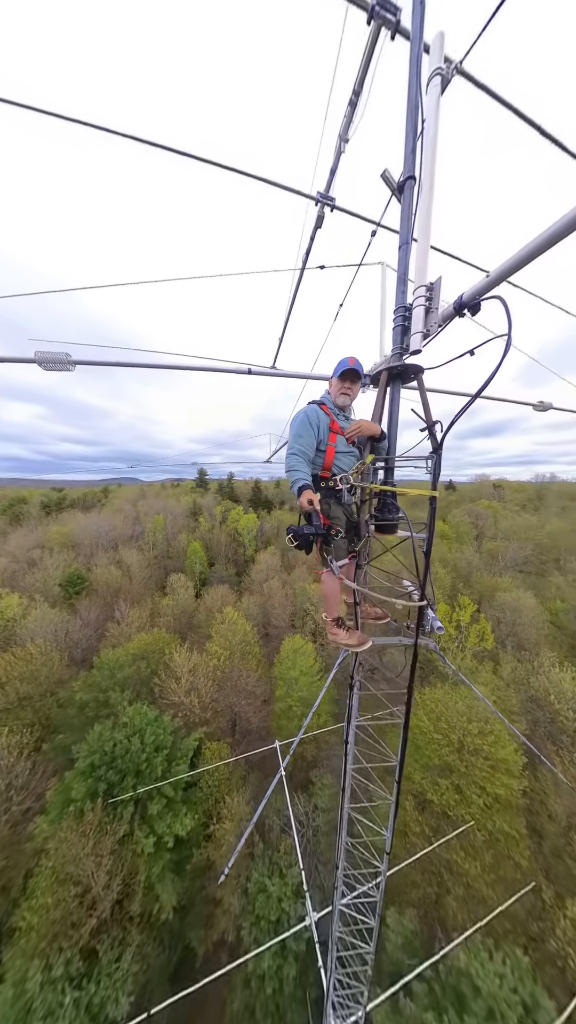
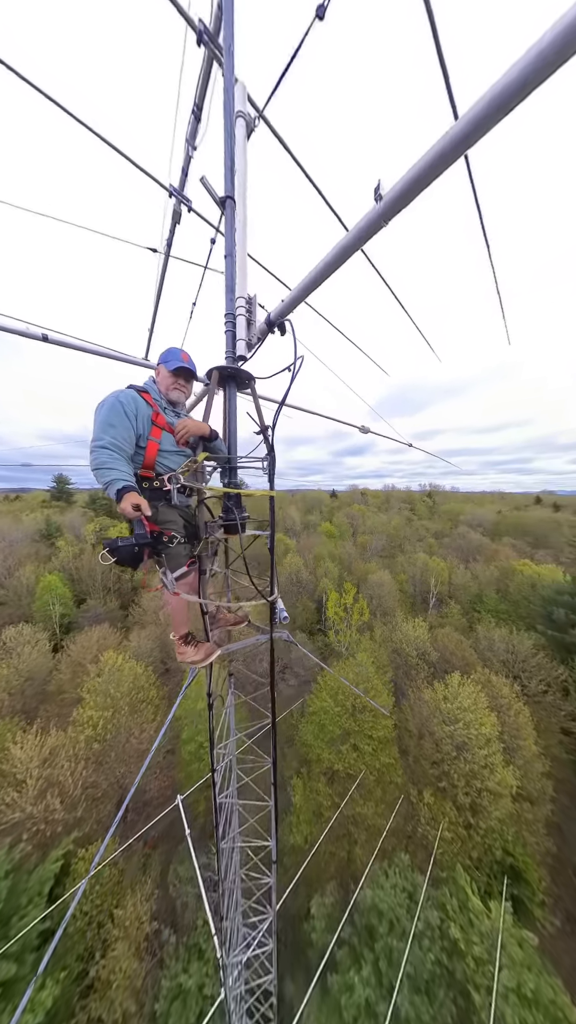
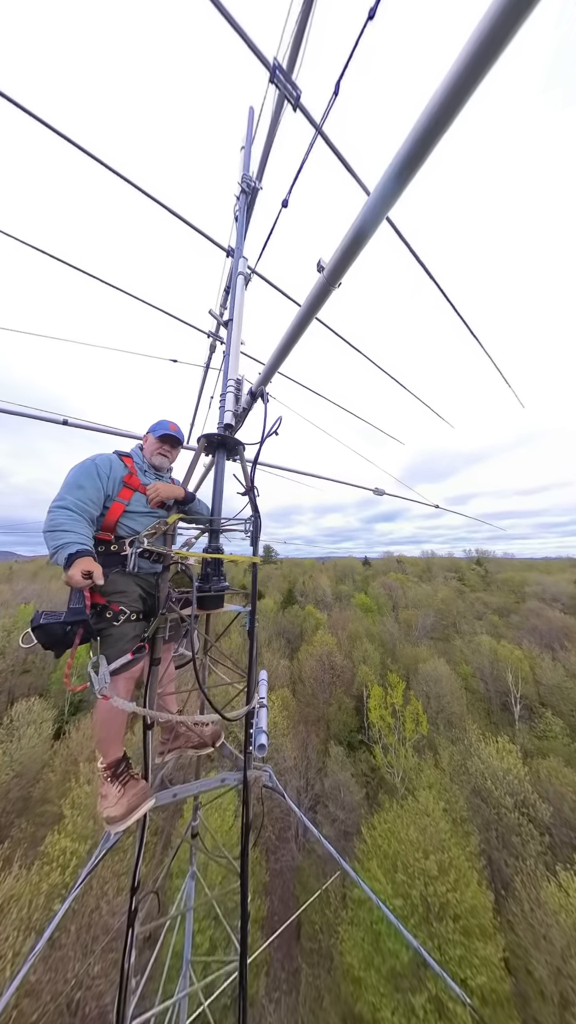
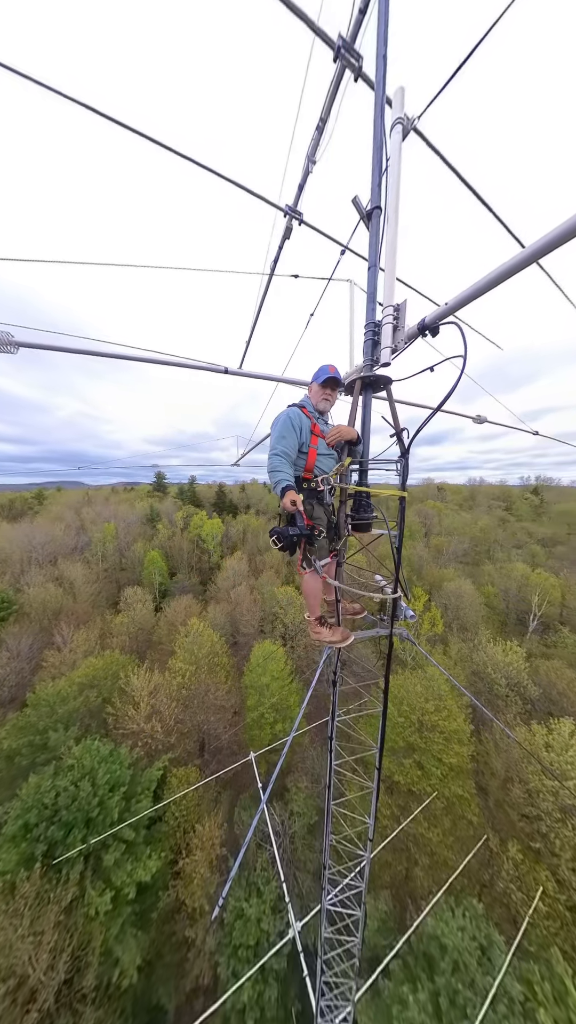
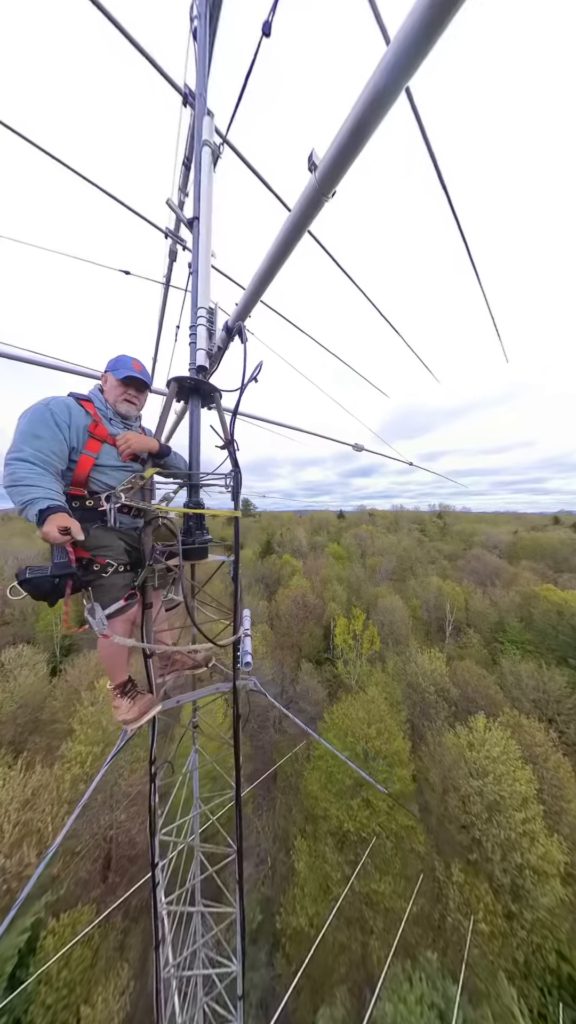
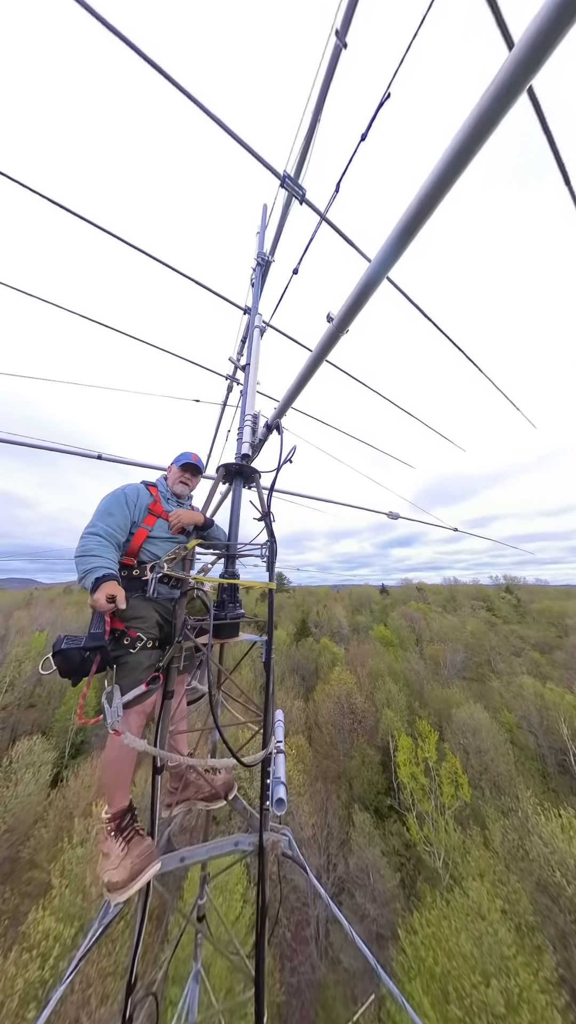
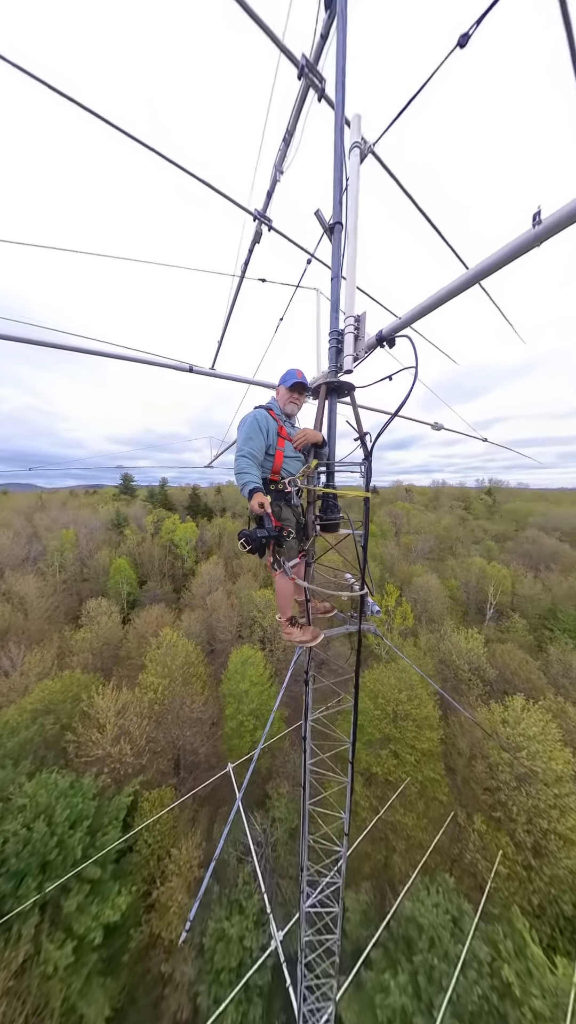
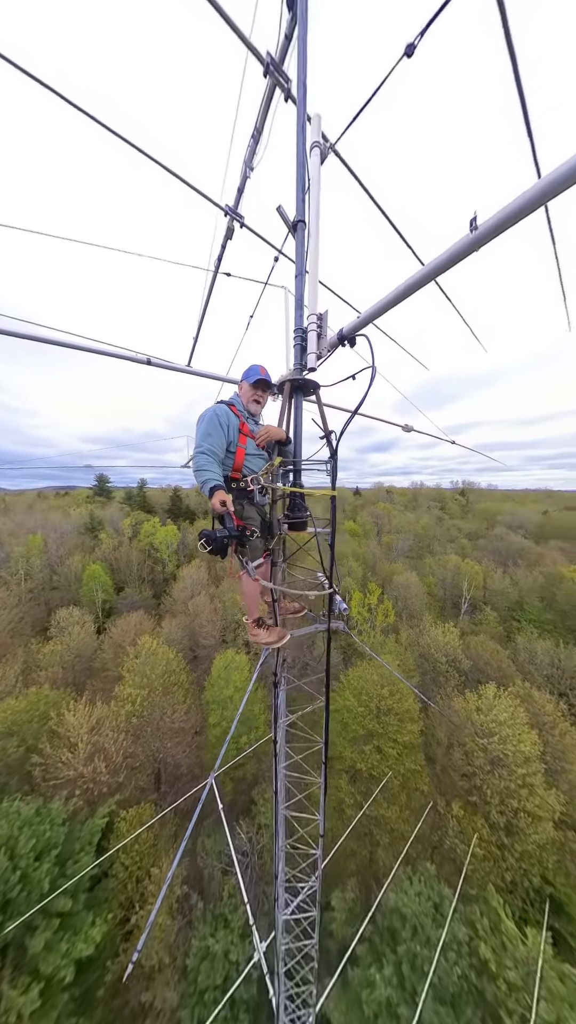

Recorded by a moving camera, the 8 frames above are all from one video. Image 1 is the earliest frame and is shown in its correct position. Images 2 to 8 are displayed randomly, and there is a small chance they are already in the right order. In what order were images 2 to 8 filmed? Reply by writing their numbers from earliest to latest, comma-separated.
4, 7, 8, 2, 5, 3, 6
